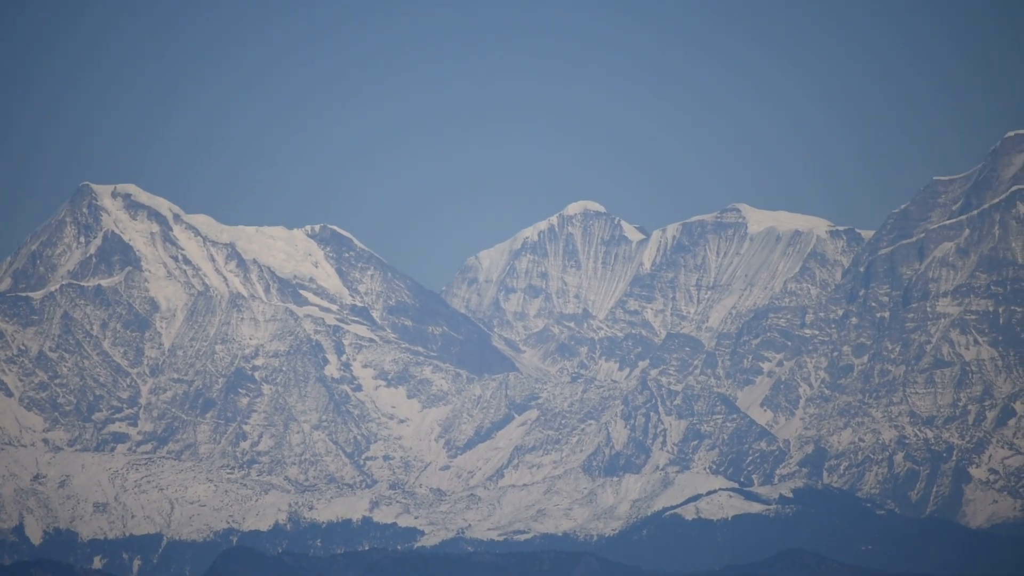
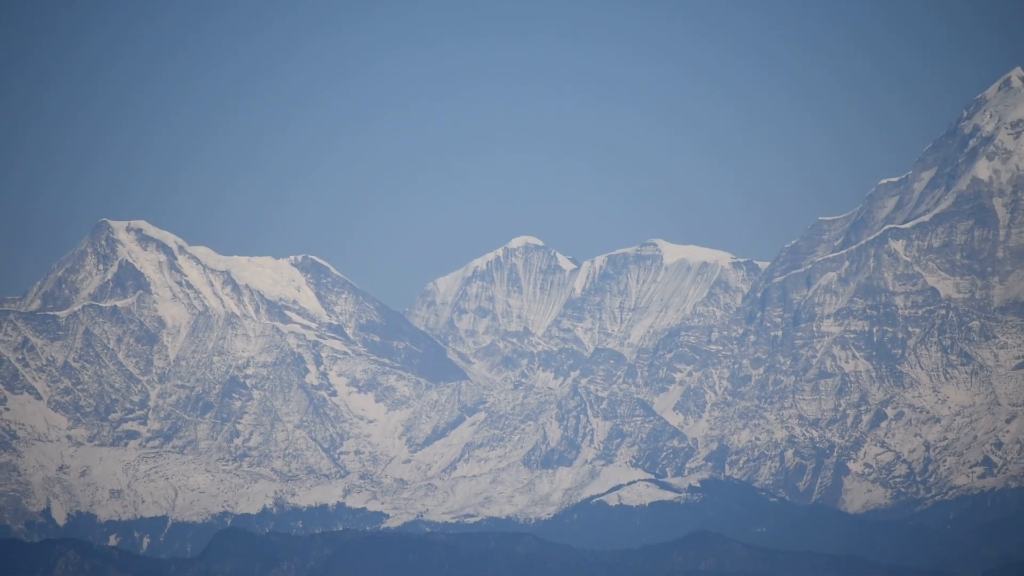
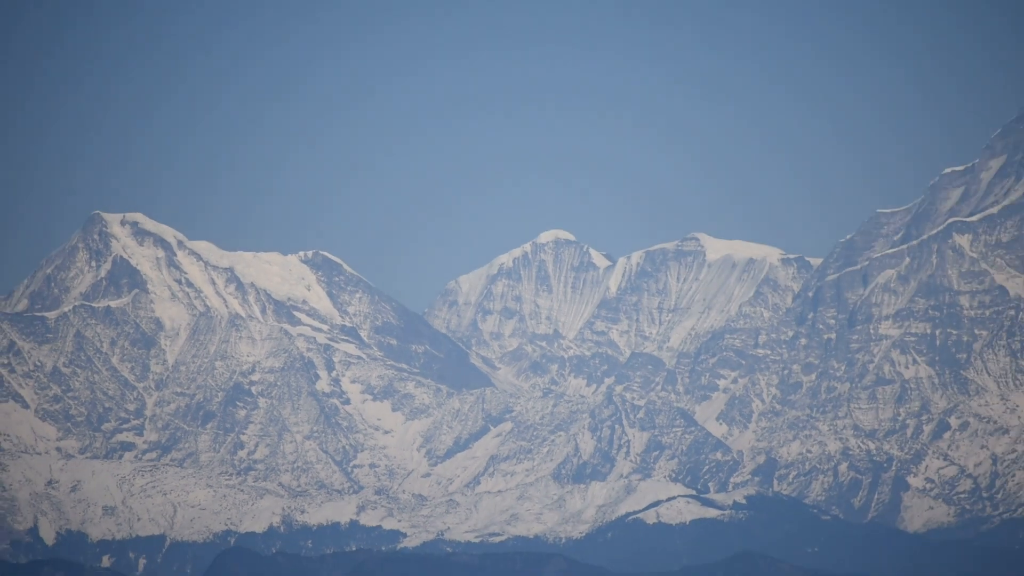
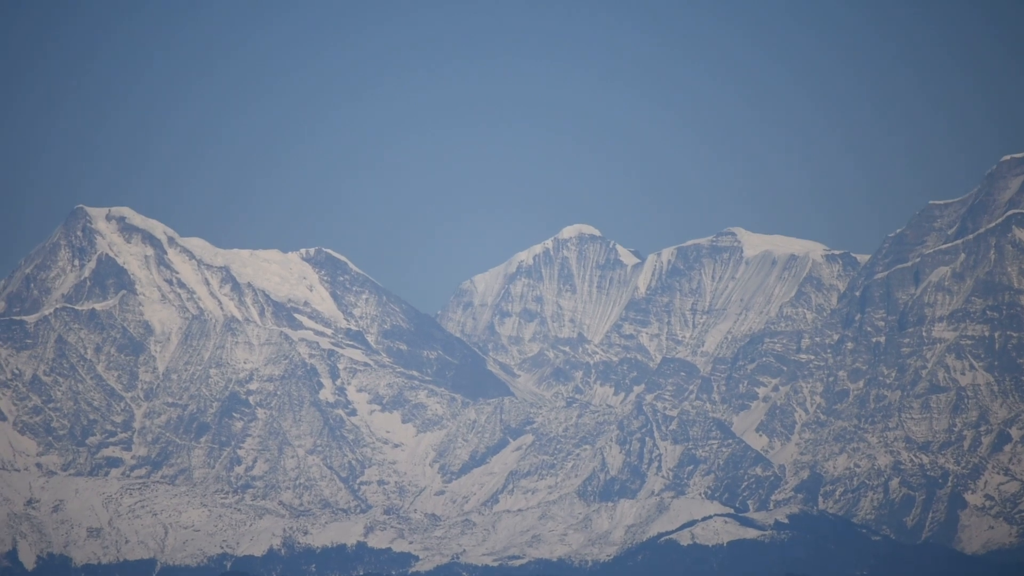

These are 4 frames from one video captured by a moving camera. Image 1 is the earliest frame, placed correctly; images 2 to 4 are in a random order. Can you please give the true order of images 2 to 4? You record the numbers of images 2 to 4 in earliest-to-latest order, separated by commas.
4, 3, 2
